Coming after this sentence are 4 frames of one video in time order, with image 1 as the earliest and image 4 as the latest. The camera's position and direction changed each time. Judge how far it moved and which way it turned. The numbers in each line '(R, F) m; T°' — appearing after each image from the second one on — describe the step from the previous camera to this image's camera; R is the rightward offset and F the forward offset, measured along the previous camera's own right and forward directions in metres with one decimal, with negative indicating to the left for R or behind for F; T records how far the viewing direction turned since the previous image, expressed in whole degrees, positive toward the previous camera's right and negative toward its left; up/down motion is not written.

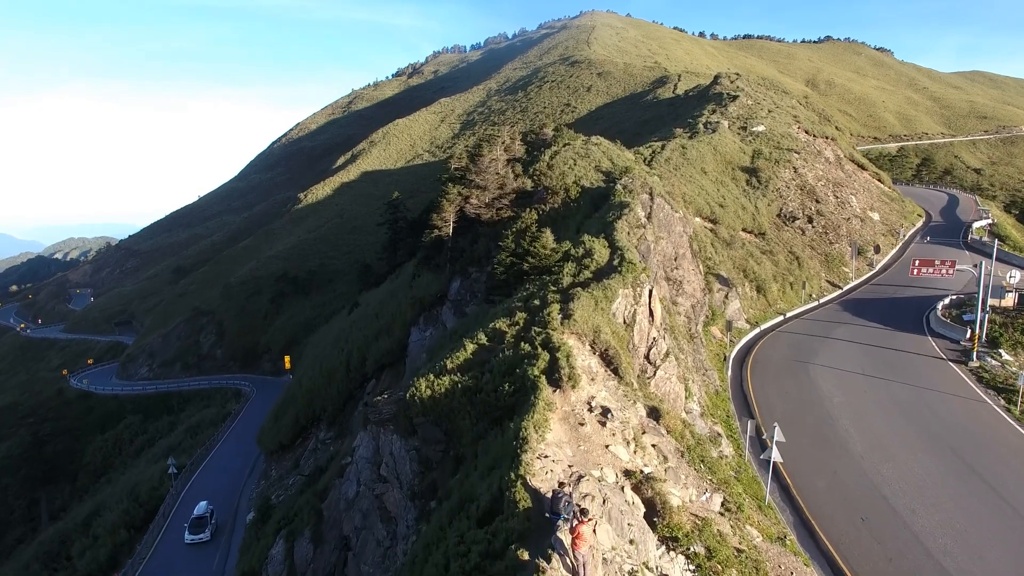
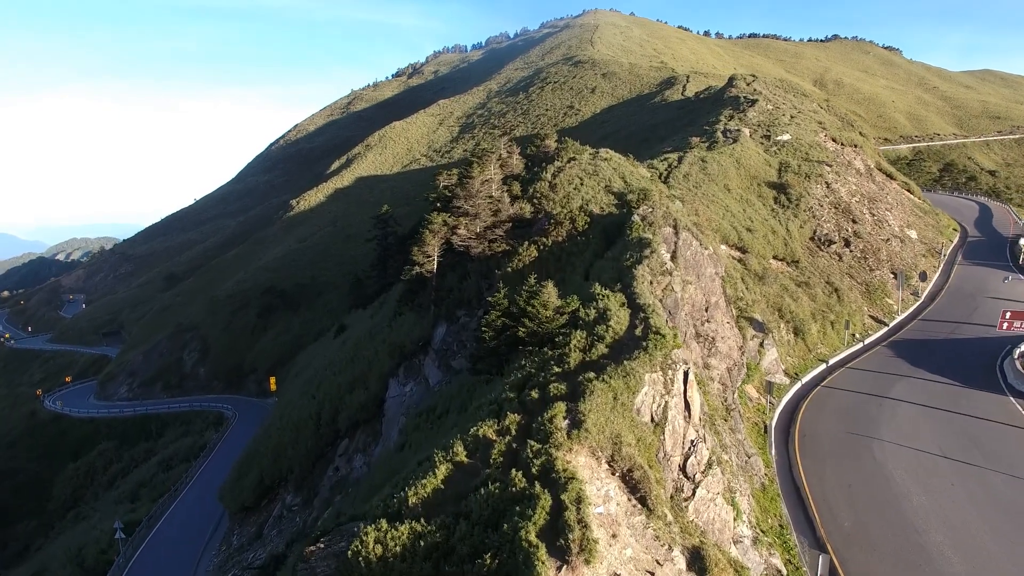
(+0.3, +3.8) m; 0°
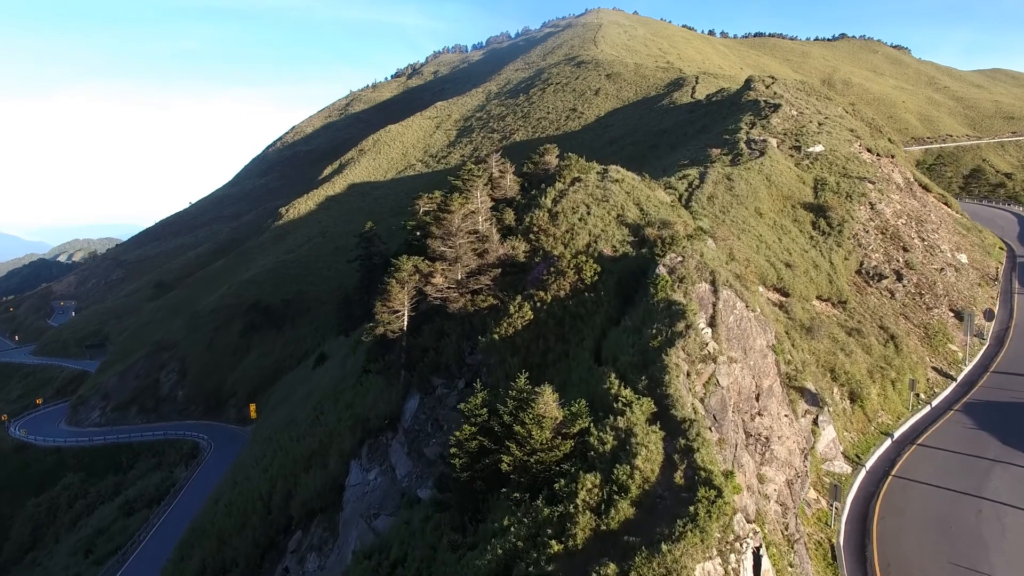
(+0.4, +4.2) m; 0°
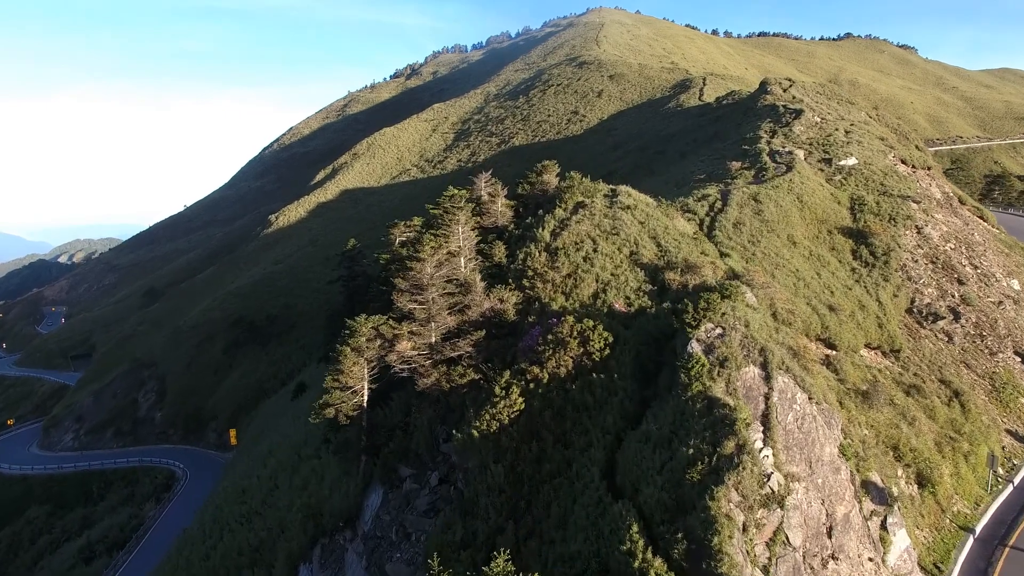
(+0.3, +3.5) m; 0°
